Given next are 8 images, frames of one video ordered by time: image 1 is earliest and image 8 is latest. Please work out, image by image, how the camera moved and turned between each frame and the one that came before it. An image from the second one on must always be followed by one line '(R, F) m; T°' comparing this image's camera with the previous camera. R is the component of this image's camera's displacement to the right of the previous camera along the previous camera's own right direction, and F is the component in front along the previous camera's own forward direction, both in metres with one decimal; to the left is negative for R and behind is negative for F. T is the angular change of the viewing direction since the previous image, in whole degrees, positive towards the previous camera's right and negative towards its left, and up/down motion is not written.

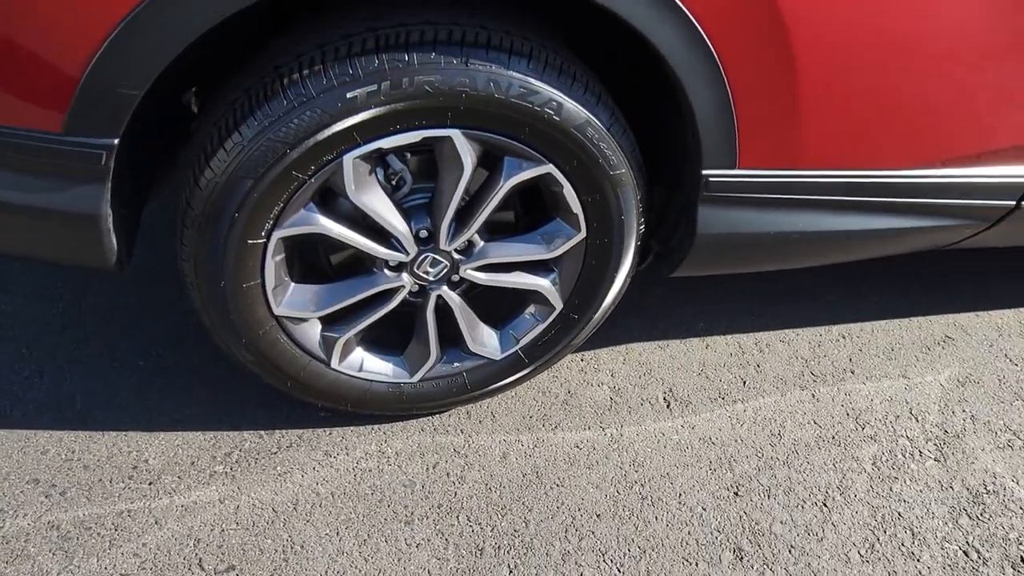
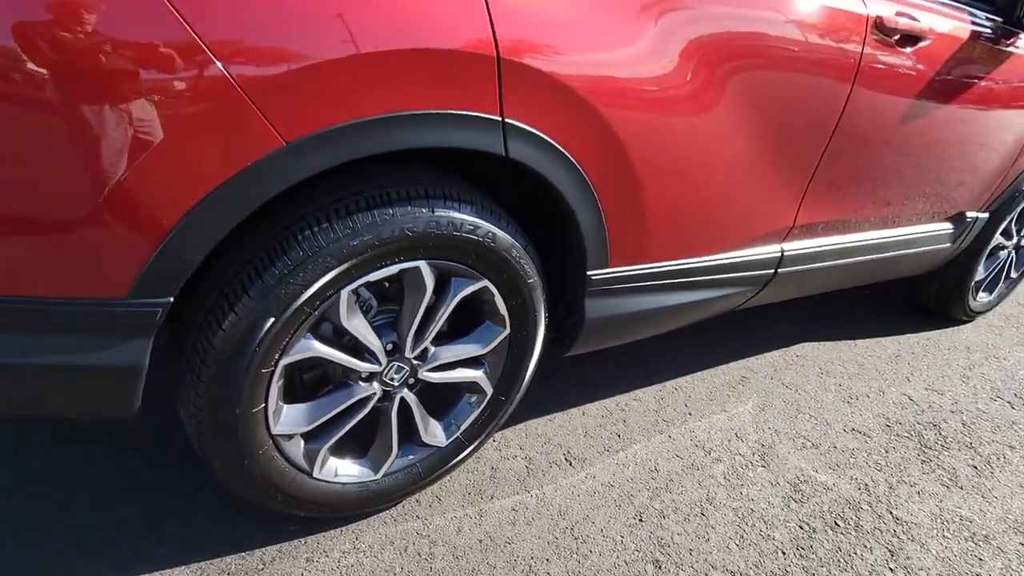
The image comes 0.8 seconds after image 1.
(-0.4, -0.3) m; +19°
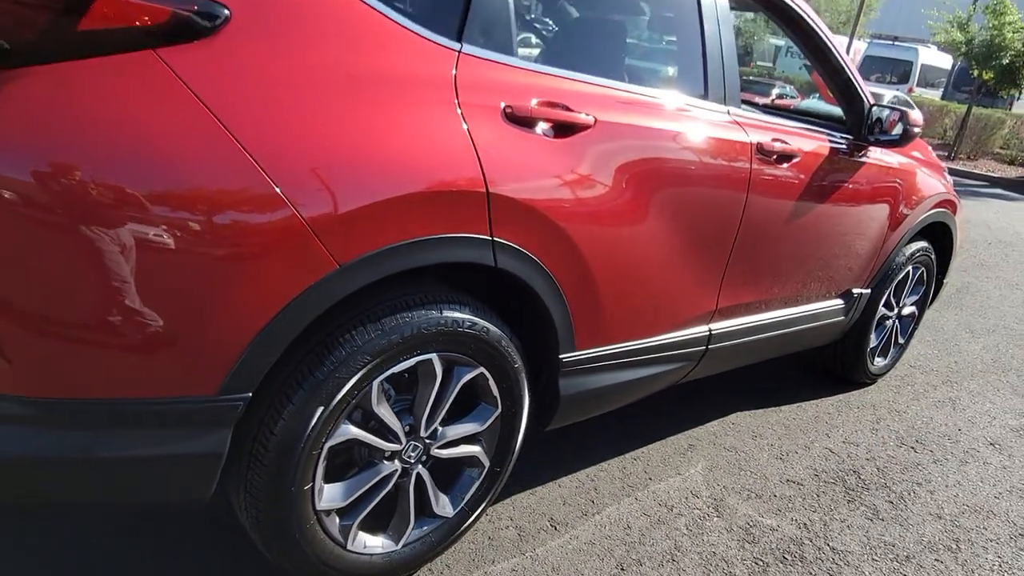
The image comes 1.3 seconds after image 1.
(-0.2, -0.4) m; +6°
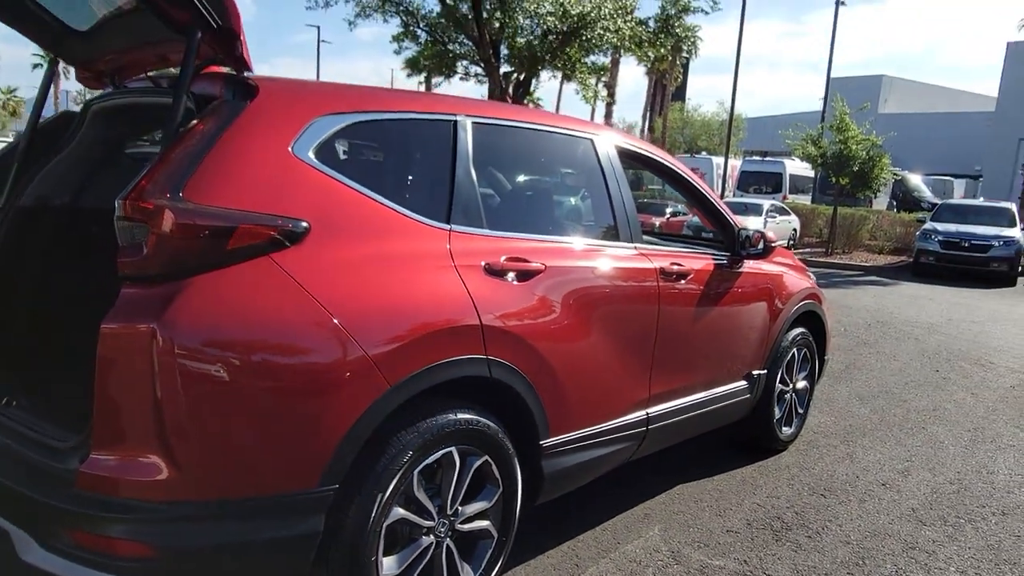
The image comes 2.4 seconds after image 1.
(-0.2, -0.8) m; +7°
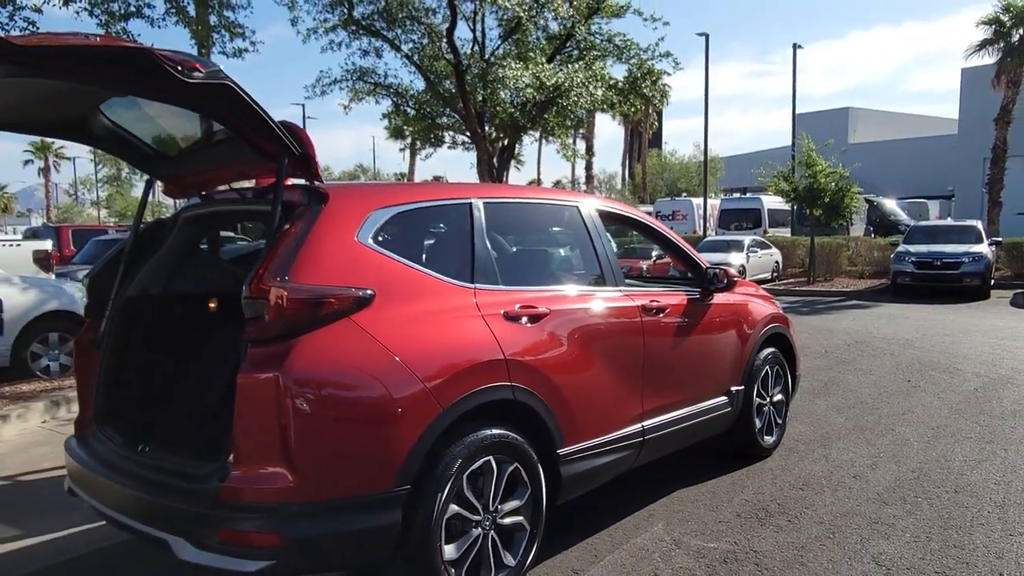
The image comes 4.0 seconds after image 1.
(-0.1, -0.8) m; +1°
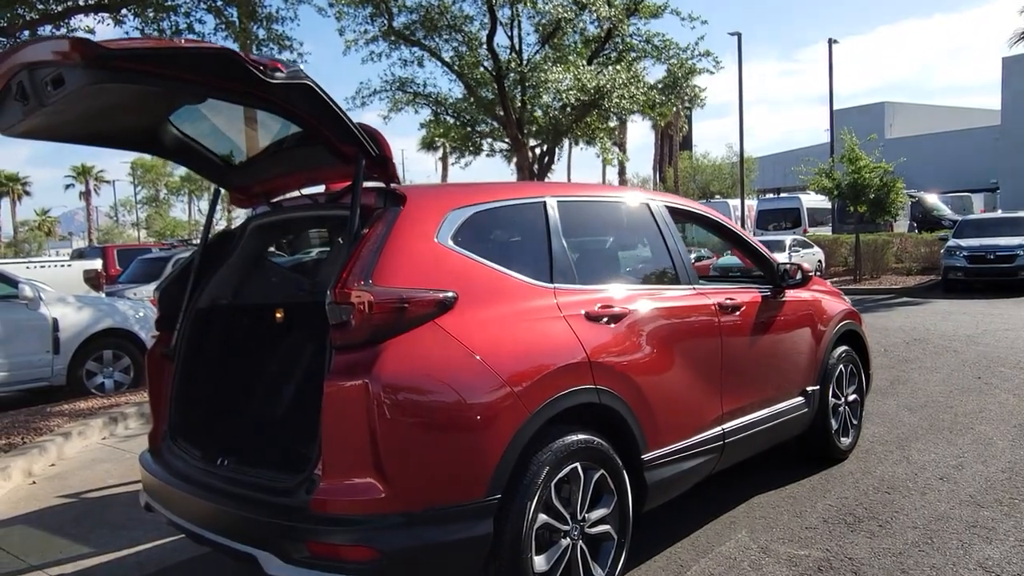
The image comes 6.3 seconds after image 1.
(-0.2, +0.1) m; -2°
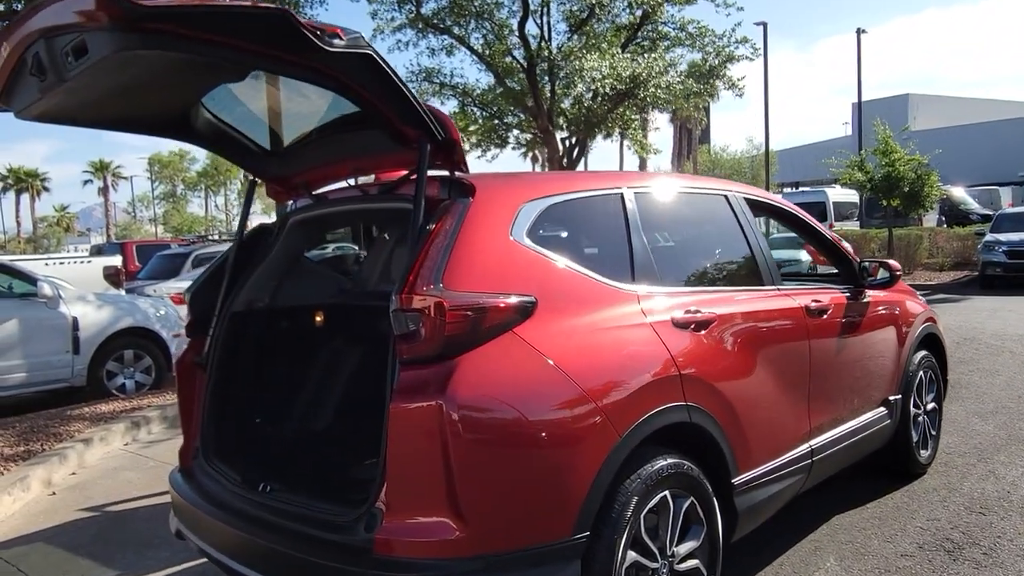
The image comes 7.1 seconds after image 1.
(-0.3, +0.4) m; -1°
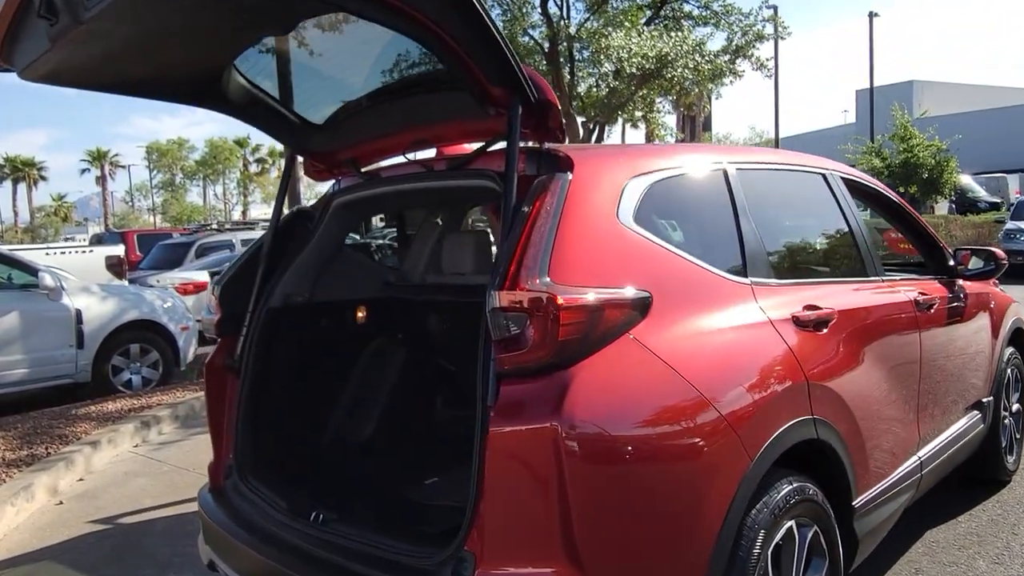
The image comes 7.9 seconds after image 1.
(-0.3, +0.5) m; 0°
